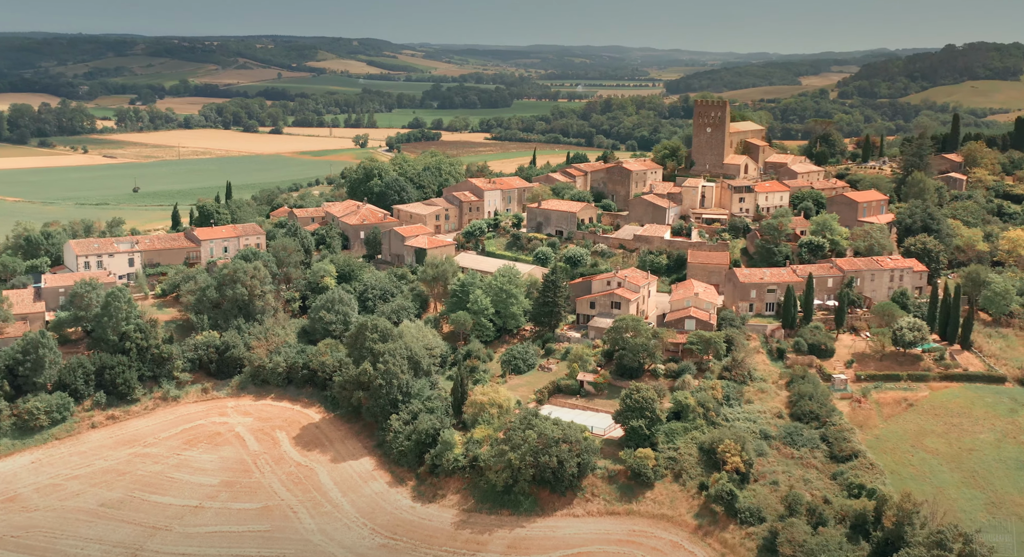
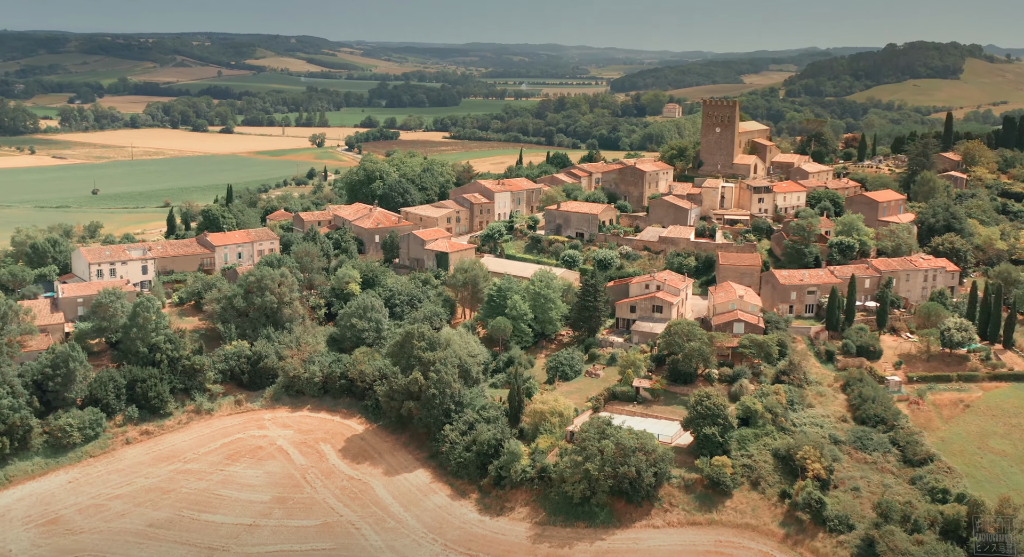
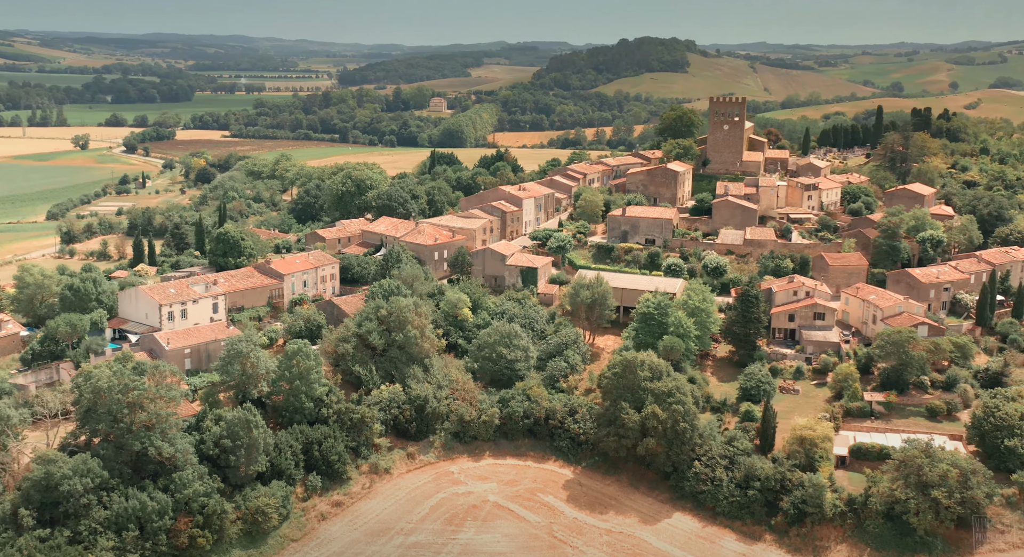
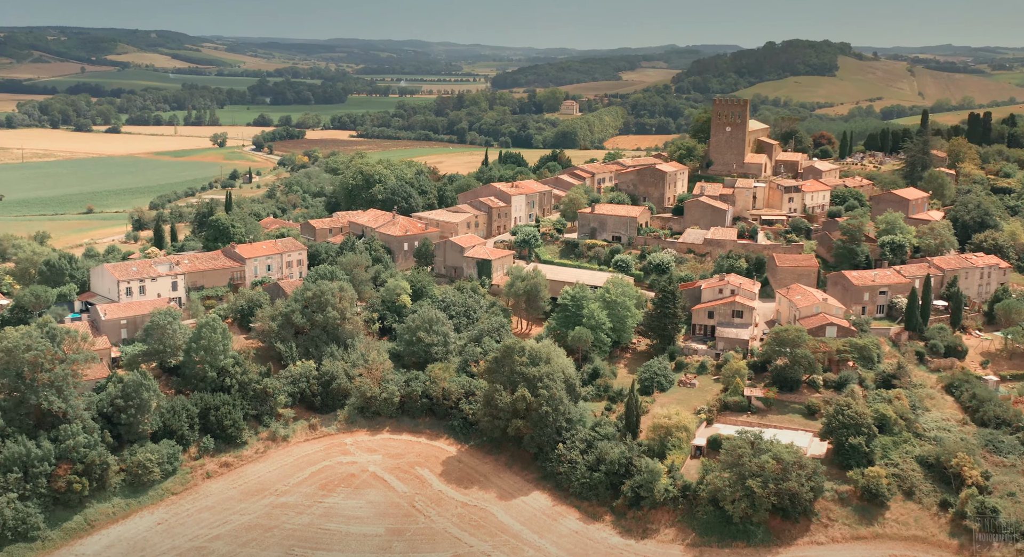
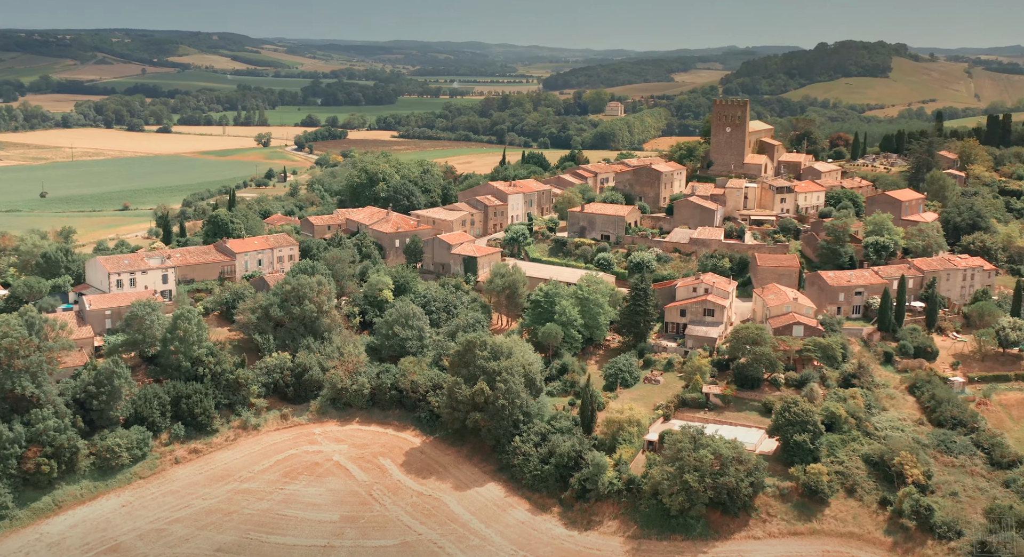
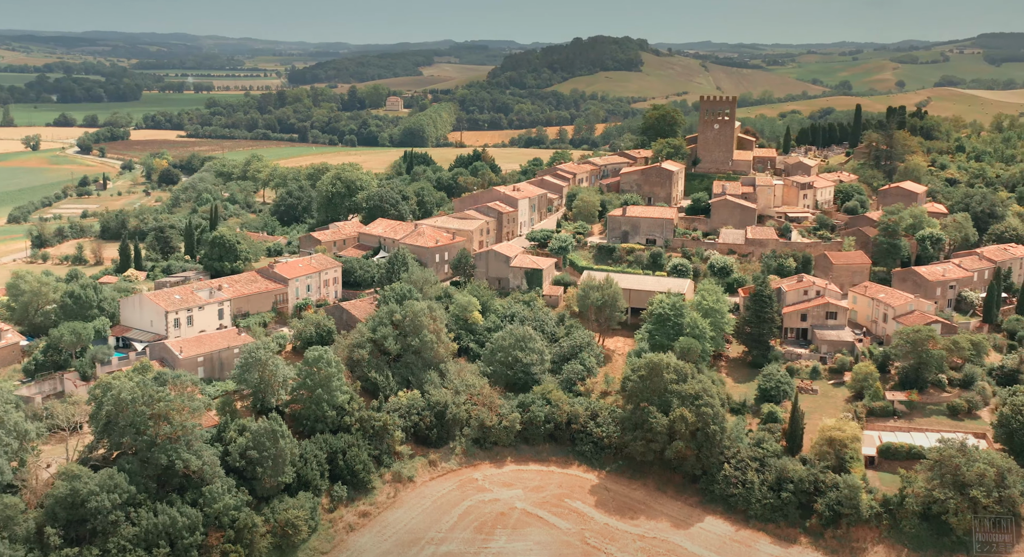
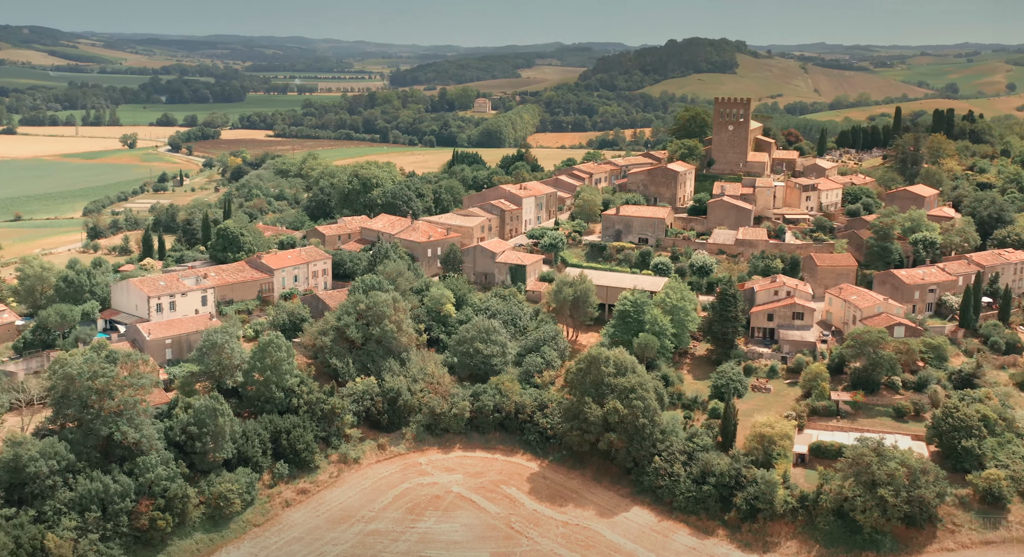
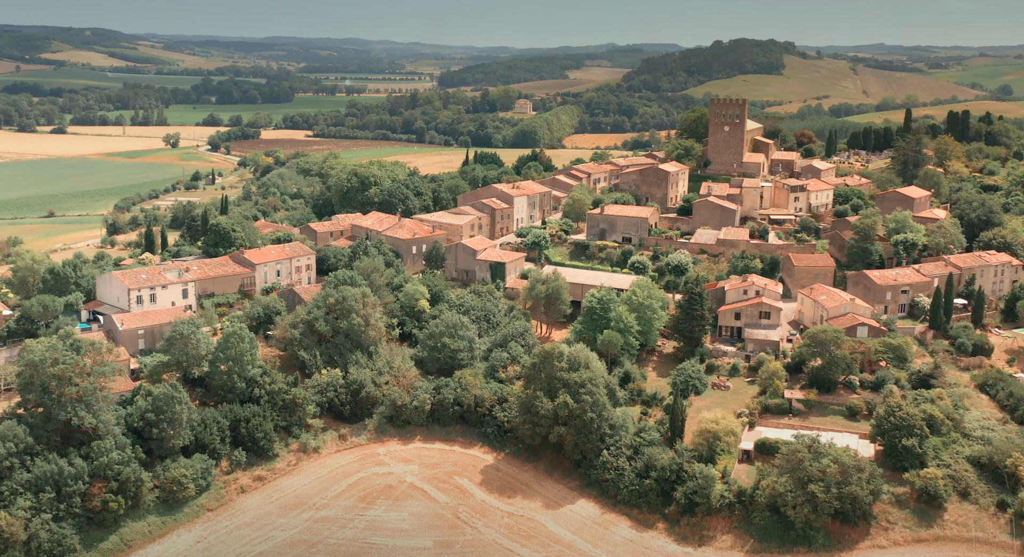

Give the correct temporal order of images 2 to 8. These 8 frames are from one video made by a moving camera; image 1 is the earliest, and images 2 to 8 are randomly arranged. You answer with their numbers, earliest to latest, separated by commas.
2, 5, 4, 8, 7, 3, 6
